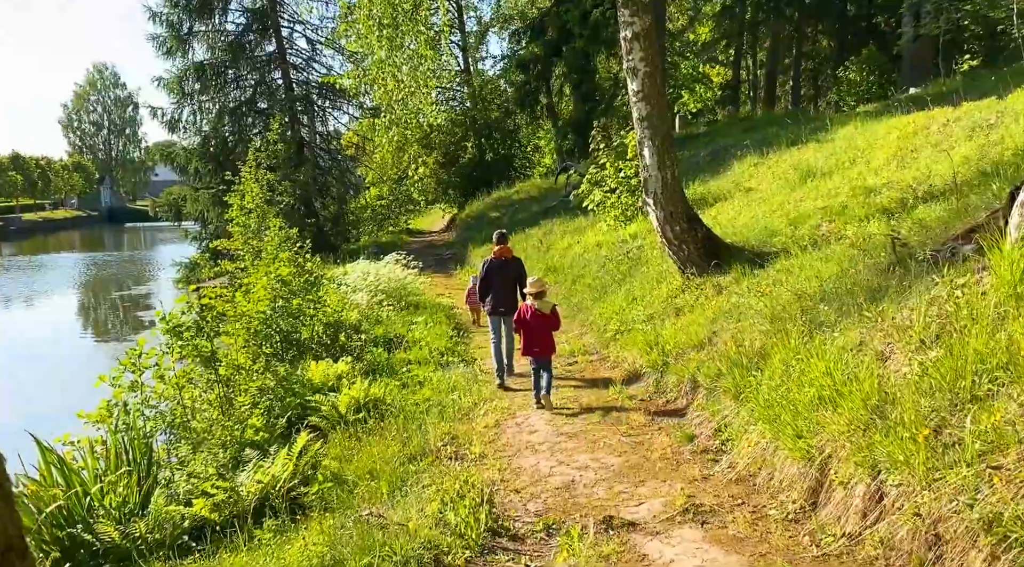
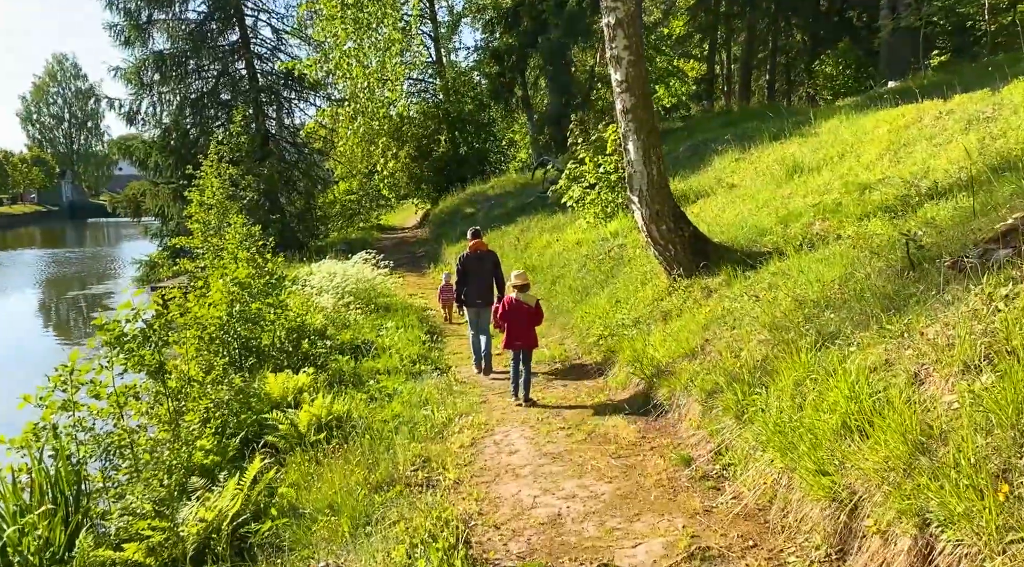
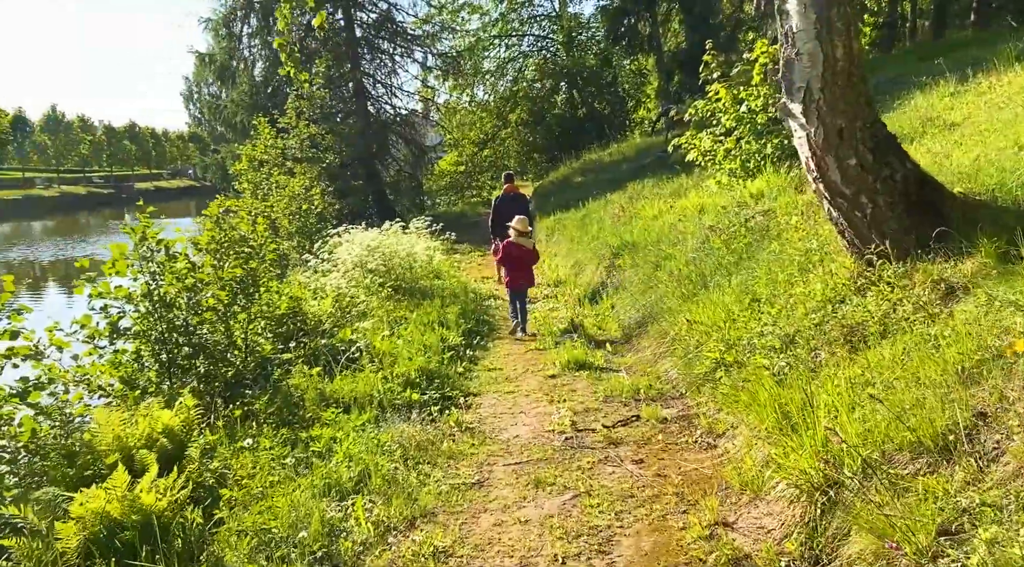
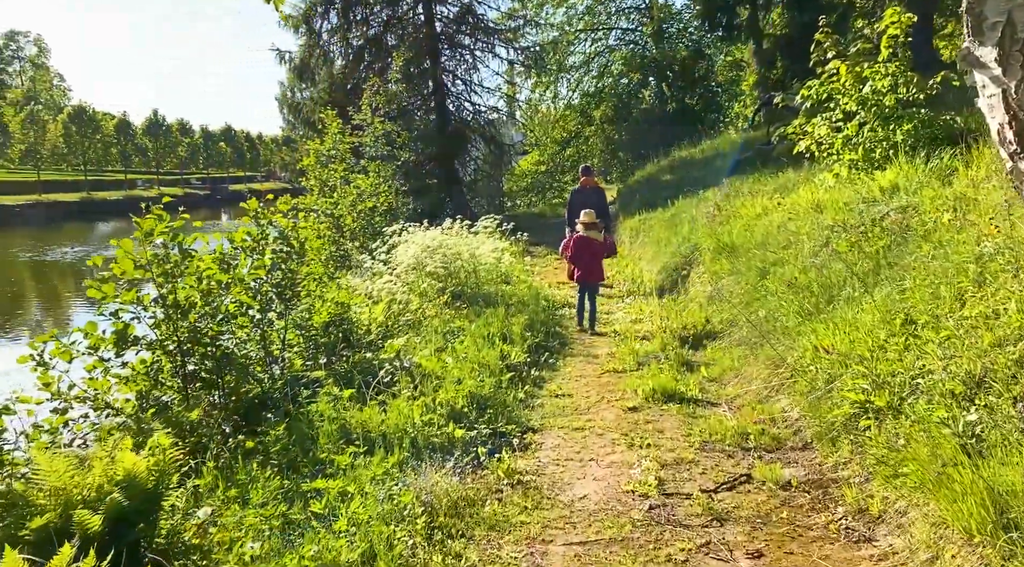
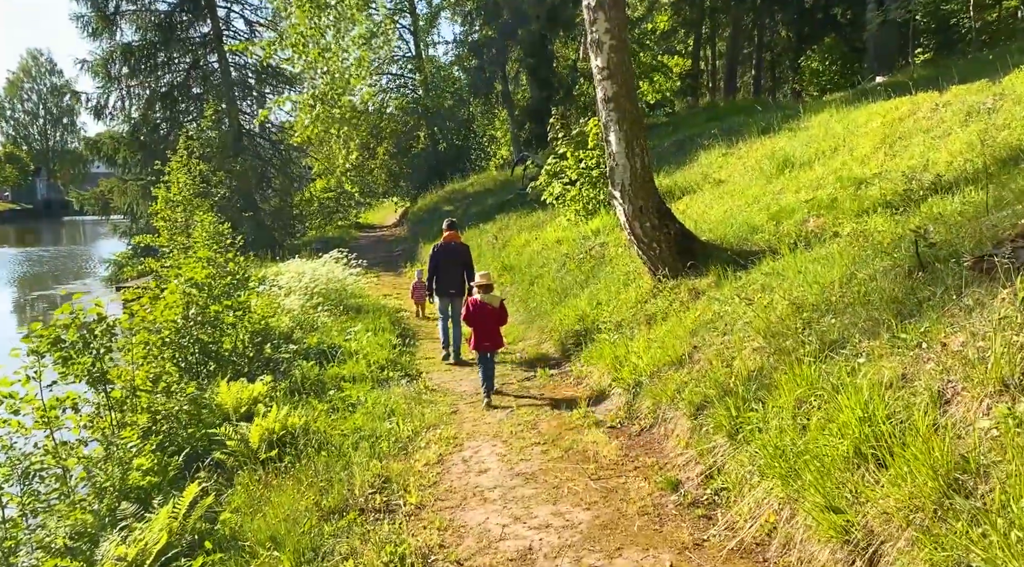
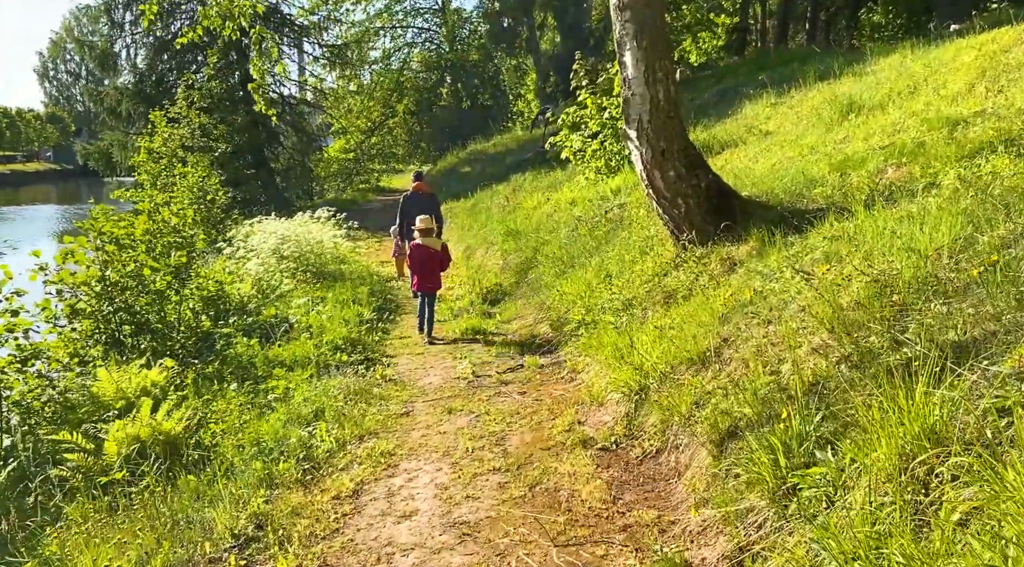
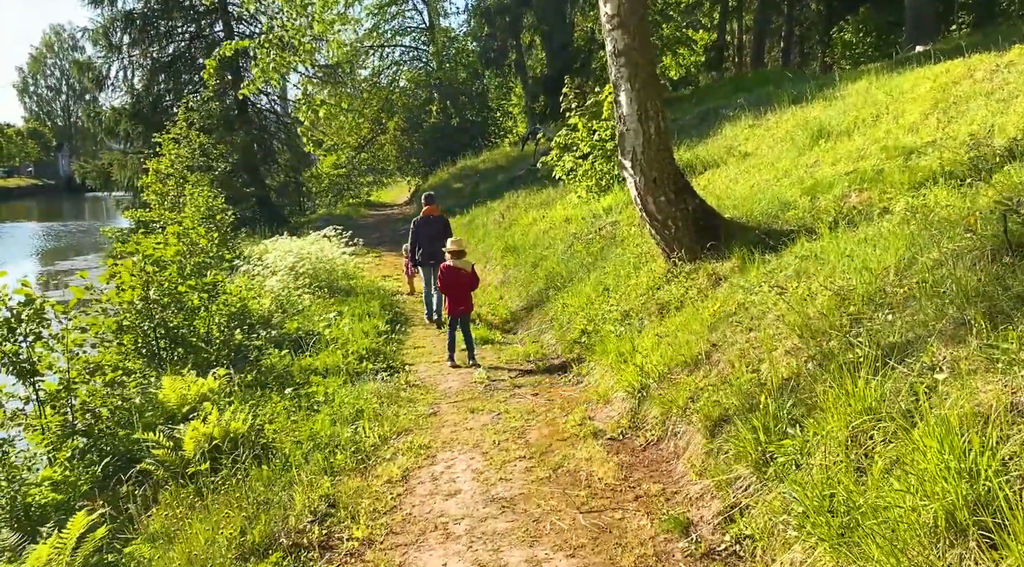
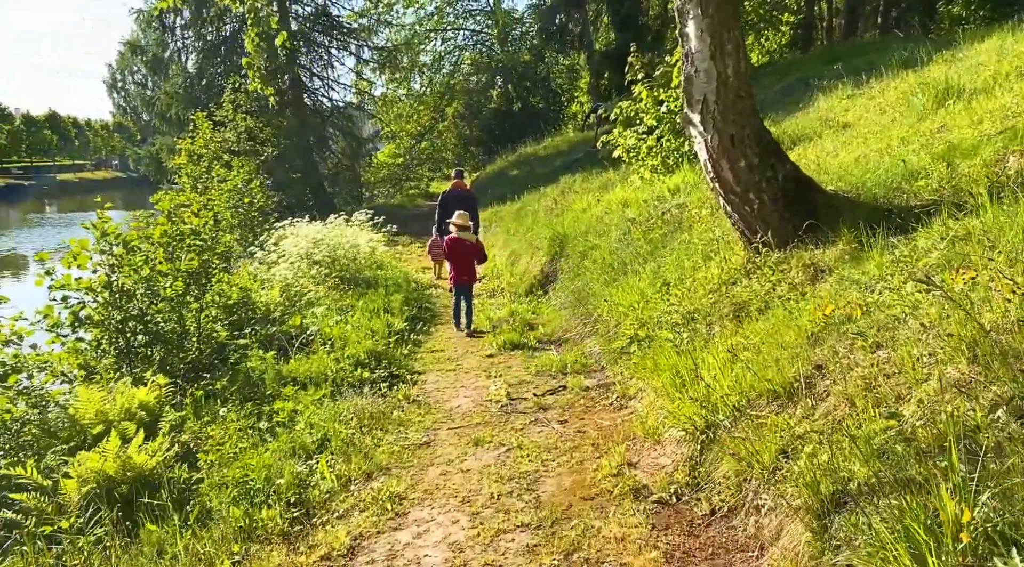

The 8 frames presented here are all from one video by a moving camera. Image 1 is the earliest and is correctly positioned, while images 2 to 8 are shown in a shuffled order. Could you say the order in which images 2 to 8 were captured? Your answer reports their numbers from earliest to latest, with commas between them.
2, 5, 7, 6, 8, 3, 4
